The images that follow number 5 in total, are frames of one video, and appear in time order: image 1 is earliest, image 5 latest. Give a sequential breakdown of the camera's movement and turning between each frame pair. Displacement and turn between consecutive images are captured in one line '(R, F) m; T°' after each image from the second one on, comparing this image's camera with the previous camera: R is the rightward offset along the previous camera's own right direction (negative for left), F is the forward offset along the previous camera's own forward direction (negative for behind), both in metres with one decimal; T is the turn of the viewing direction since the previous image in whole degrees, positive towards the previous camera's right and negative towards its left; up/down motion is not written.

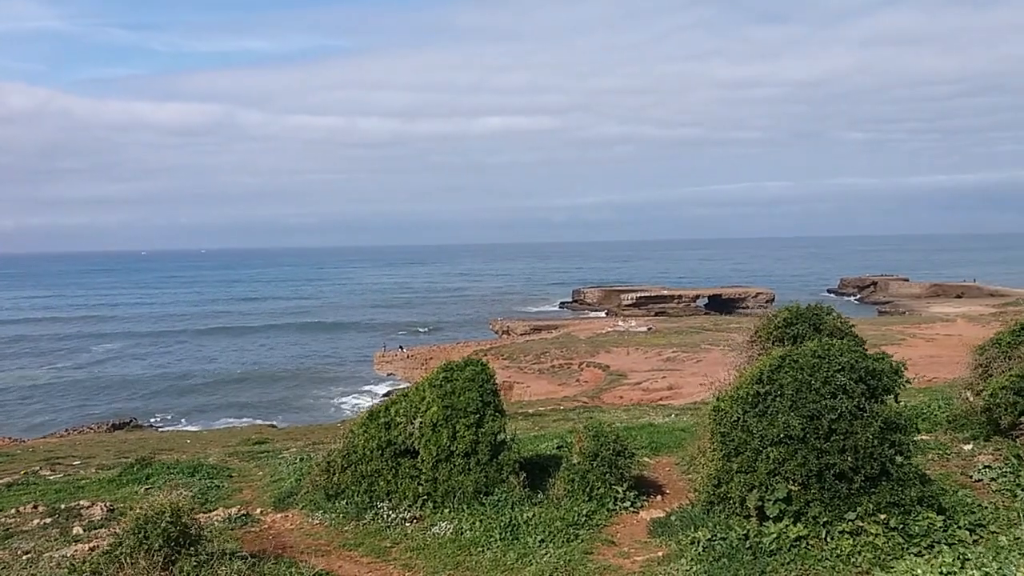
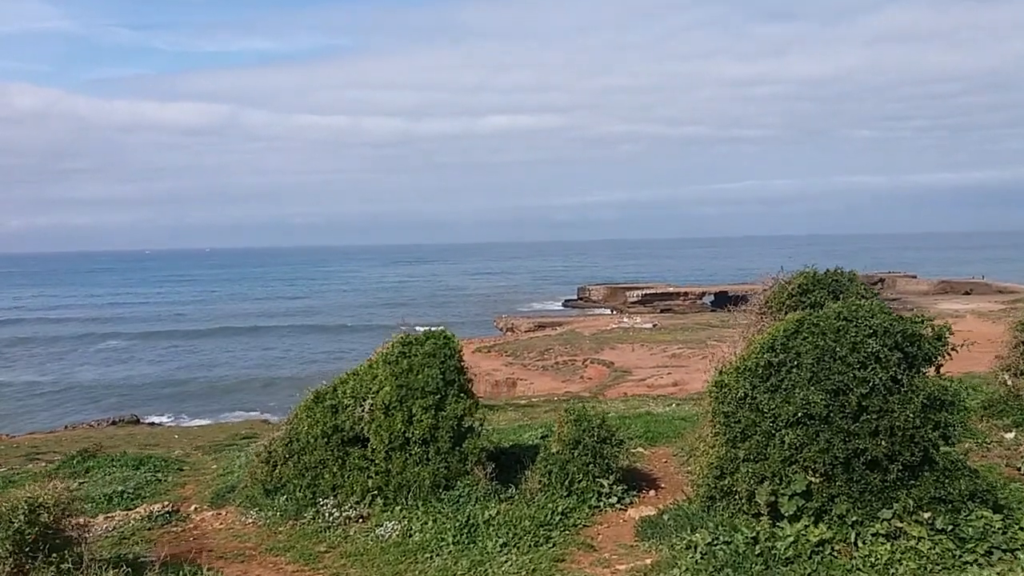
(+0.4, +1.6) m; 0°
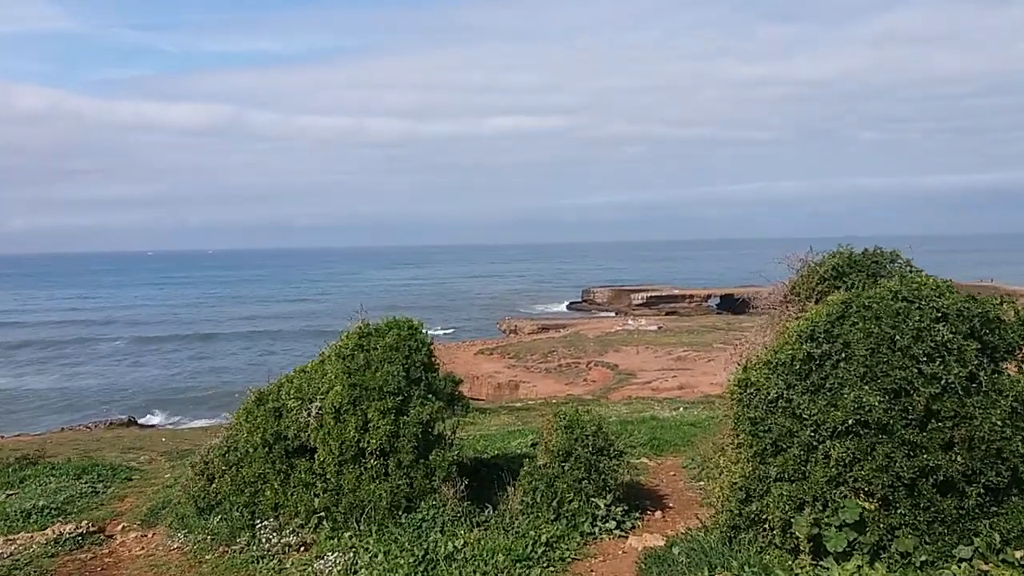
(+0.3, +1.6) m; 0°
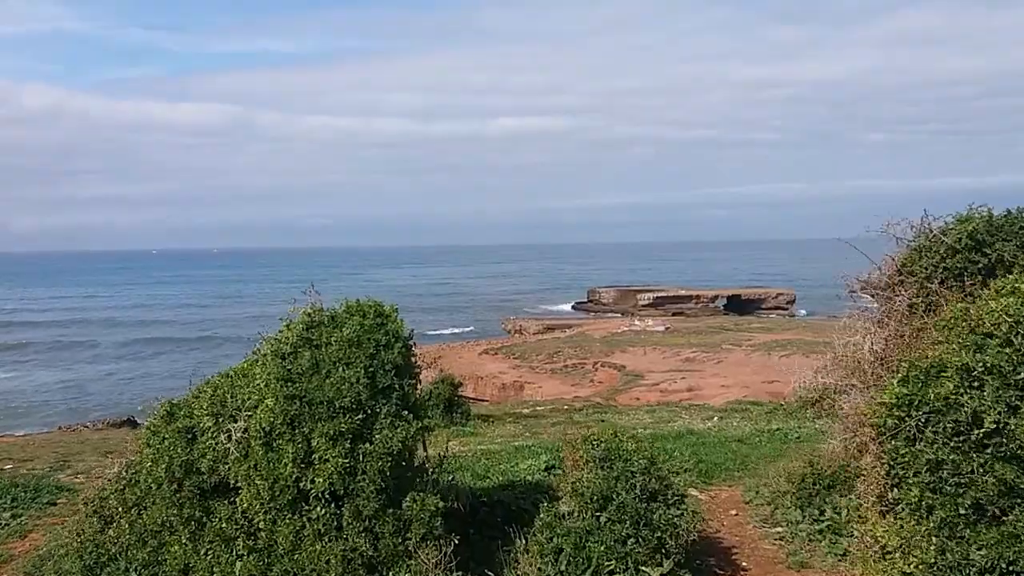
(-0.1, +2.4) m; 0°
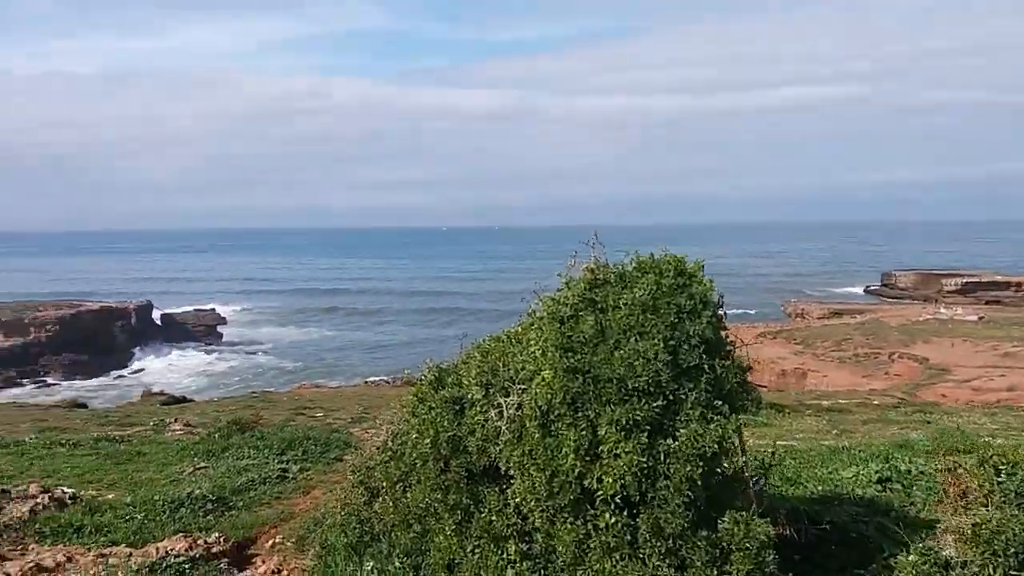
(-0.4, +1.2) m; -19°
